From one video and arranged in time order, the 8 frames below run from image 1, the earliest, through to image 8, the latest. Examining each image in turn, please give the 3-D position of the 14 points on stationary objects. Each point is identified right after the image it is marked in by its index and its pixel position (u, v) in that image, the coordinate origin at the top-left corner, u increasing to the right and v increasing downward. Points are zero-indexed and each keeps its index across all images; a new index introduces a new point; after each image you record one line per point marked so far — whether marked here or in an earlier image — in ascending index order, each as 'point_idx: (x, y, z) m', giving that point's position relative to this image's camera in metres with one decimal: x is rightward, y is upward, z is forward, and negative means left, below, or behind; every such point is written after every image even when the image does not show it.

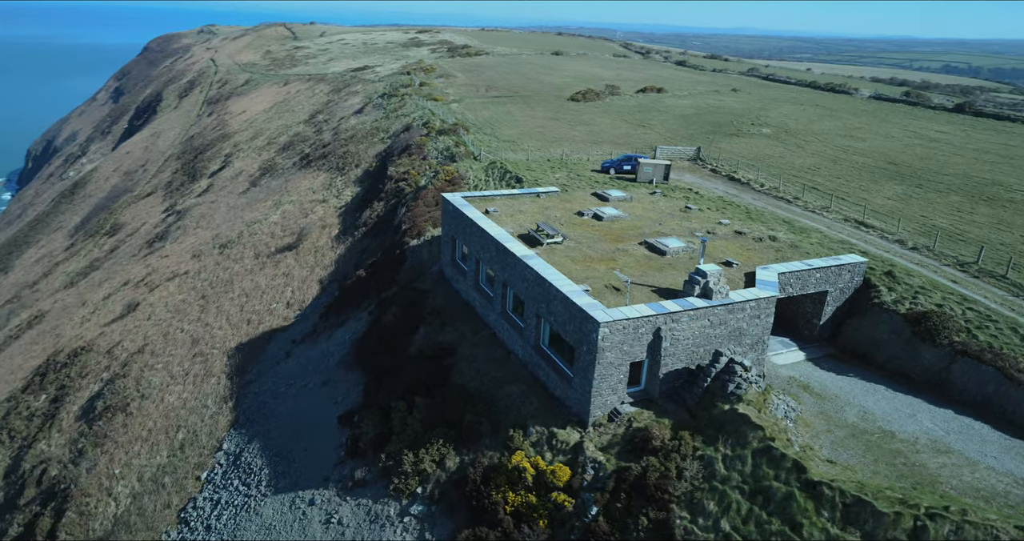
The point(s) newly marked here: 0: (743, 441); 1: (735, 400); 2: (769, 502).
0: (+5.4, -3.9, +14.8) m
1: (+5.6, -3.2, +16.1) m
2: (+5.4, -4.8, +13.6) m
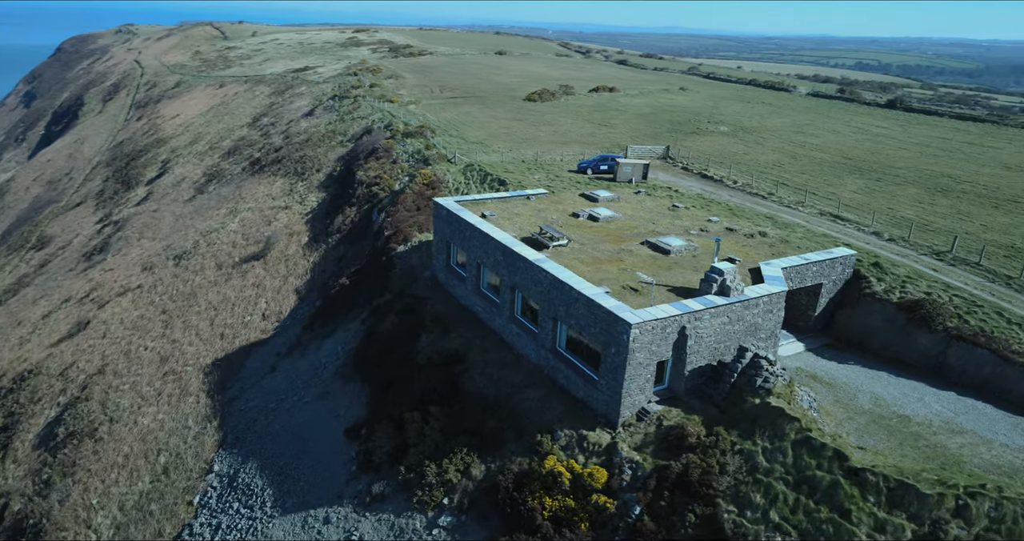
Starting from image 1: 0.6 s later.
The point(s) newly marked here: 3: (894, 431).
0: (+6.4, -3.8, +15.3) m
1: (+6.5, -3.2, +16.6) m
2: (+6.6, -4.8, +14.1) m
3: (+9.5, -3.9, +16.3) m
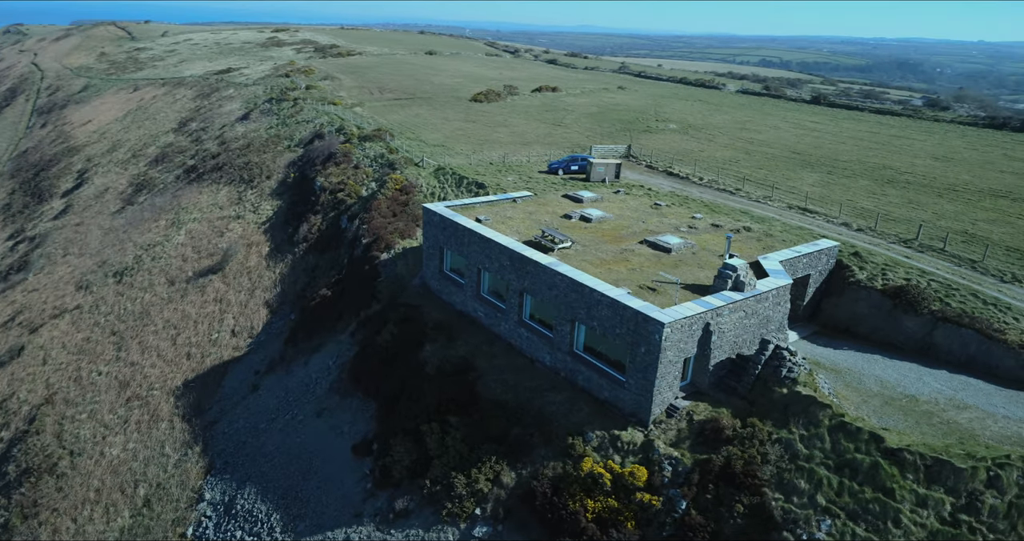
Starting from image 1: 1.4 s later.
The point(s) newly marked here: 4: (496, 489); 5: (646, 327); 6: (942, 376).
0: (+7.6, -3.7, +16.1) m
1: (+7.5, -3.0, +17.4) m
2: (+7.9, -4.6, +14.9) m
3: (+10.6, -3.6, +17.4) m
4: (-0.5, -6.1, +18.4) m
5: (+3.6, -1.5, +17.5) m
6: (+12.7, -3.1, +19.3) m
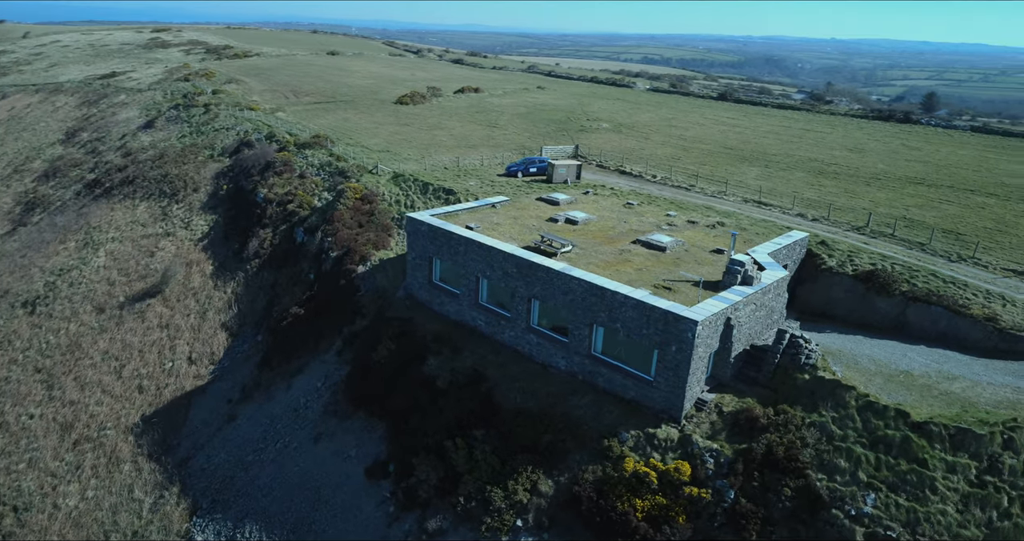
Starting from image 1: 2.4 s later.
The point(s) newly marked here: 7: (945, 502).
0: (+8.8, -3.5, +17.3) m
1: (+8.5, -2.8, +18.5) m
2: (+9.4, -4.4, +16.2) m
3: (+11.6, -3.3, +19.0) m
4: (+0.7, -6.4, +18.3) m
5: (+4.6, -1.5, +18.0) m
6: (+13.4, -2.6, +21.2) m
7: (+10.2, -5.4, +15.3) m
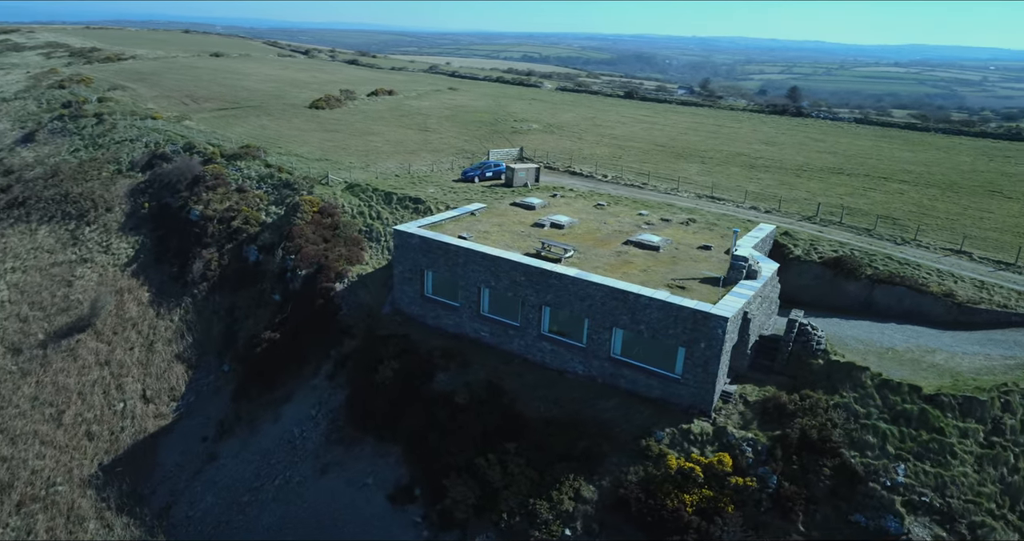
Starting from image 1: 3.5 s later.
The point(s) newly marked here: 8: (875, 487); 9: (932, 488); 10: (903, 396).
0: (+10.0, -3.2, +18.7) m
1: (+9.4, -2.6, +19.8) m
2: (+10.8, -4.1, +17.7) m
3: (+12.4, -2.8, +20.9) m
4: (+2.0, -6.6, +18.4) m
5: (+5.6, -1.5, +18.7) m
6: (+13.8, -2.1, +23.4) m
7: (+11.8, -5.1, +17.0) m
8: (+9.4, -5.6, +16.9) m
9: (+10.8, -5.6, +16.8) m
10: (+10.9, -3.5, +18.1) m
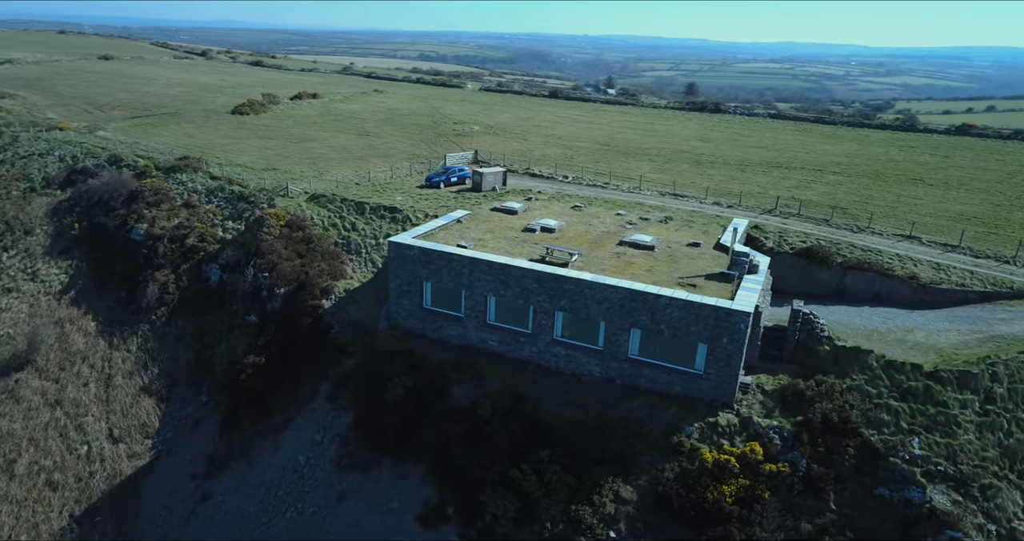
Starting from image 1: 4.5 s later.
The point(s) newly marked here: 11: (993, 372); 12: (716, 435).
0: (+10.9, -2.9, +20.1) m
1: (+10.1, -2.3, +21.1) m
2: (+11.9, -3.7, +19.2) m
3: (+13.0, -2.4, +22.5) m
4: (+3.2, -6.7, +18.6) m
5: (+6.4, -1.4, +19.4) m
6: (+13.9, -1.6, +25.2) m
7: (+13.1, -4.7, +18.7) m
8: (+10.7, -5.3, +18.2) m
9: (+12.1, -5.2, +18.3) m
10: (+11.9, -3.1, +19.6) m
11: (+14.5, -3.1, +19.7) m
12: (+6.1, -4.9, +19.5) m
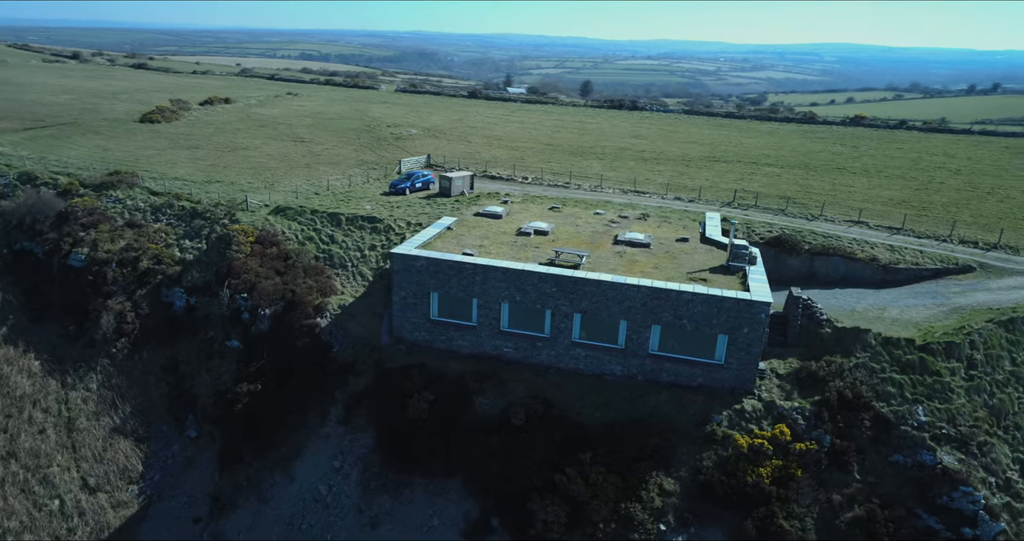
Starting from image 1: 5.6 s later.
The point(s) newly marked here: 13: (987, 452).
0: (+11.8, -2.4, +21.8) m
1: (+10.9, -1.8, +22.7) m
2: (+13.0, -3.2, +21.1) m
3: (+13.4, -1.8, +24.5) m
4: (+4.7, -6.7, +19.2) m
5: (+7.4, -1.2, +20.4) m
6: (+13.9, -0.9, +27.3) m
7: (+14.3, -4.0, +20.7) m
8: (+12.1, -4.9, +20.0) m
9: (+13.4, -4.7, +20.2) m
10: (+12.9, -2.6, +21.5) m
11: (+15.5, -2.4, +22.0) m
12: (+7.3, -4.7, +20.5) m
13: (+14.5, -5.5, +19.9) m
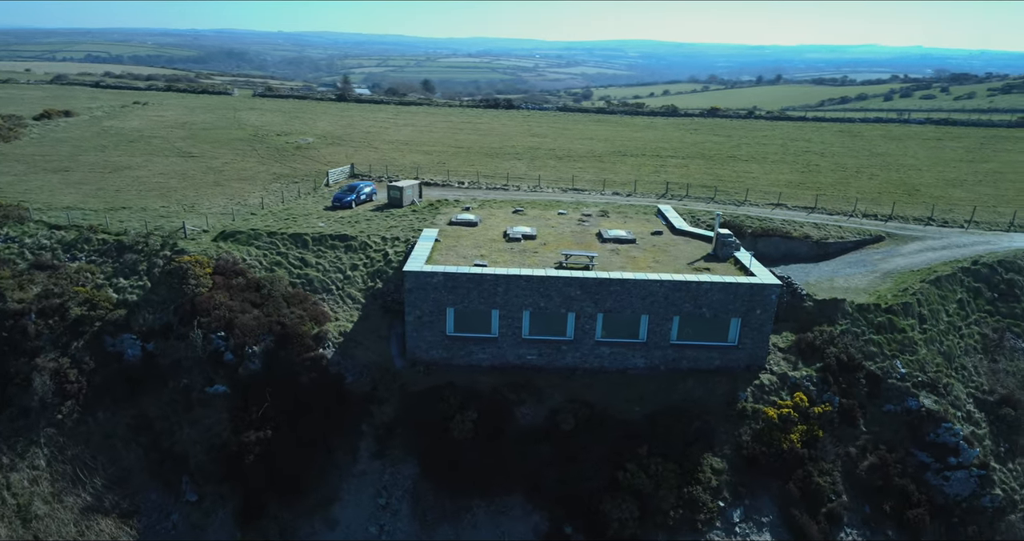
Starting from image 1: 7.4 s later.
0: (+12.5, -1.5, +24.7) m
1: (+11.3, -1.1, +25.3) m
2: (+13.9, -2.2, +24.3) m
3: (+13.3, -0.8, +27.7) m
4: (+6.7, -6.4, +20.5) m
5: (+8.5, -0.7, +22.3) m
6: (+13.0, +0.1, +30.5) m
7: (+15.3, -2.9, +24.3) m
8: (+13.4, -3.9, +23.0) m
9: (+14.7, -3.6, +23.6) m
10: (+13.6, -1.6, +24.7) m
11: (+16.0, -1.1, +25.7) m
12: (+8.7, -4.2, +22.4) m
13: (+15.8, -4.4, +23.5) m
